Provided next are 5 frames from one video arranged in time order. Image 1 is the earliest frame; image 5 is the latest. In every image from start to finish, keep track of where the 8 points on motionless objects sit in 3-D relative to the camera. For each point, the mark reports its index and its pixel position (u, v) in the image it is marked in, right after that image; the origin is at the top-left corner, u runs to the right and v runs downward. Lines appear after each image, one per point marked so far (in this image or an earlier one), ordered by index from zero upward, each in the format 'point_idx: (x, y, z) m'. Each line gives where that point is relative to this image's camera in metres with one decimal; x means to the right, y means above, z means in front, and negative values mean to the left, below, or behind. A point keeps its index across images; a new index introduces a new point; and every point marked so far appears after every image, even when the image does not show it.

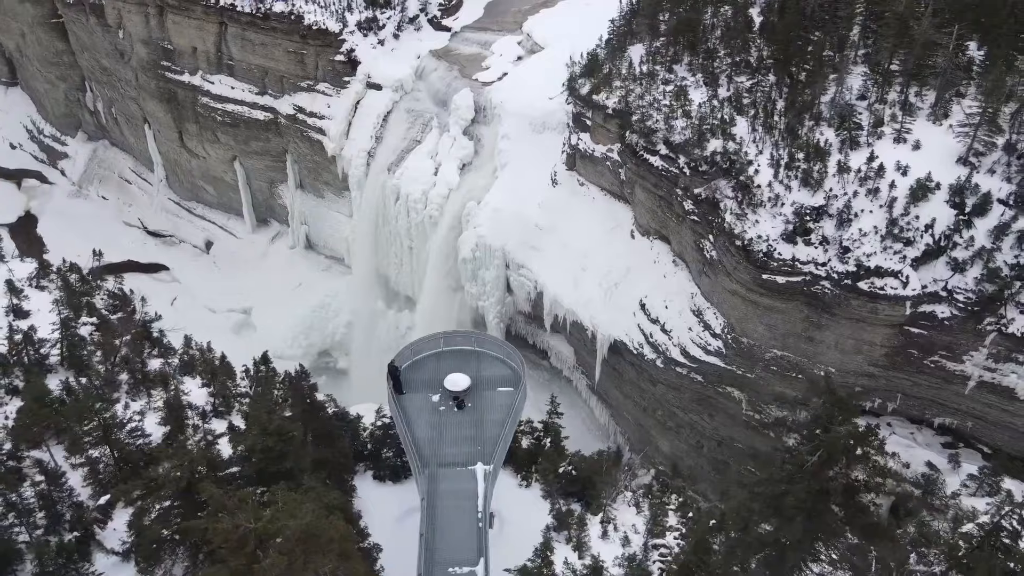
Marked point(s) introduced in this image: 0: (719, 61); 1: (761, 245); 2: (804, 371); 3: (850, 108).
0: (+5.4, +5.9, +18.9) m
1: (+5.1, +0.9, +14.6) m
2: (+6.0, -1.7, +15.0) m
3: (+7.5, +3.9, +16.0) m
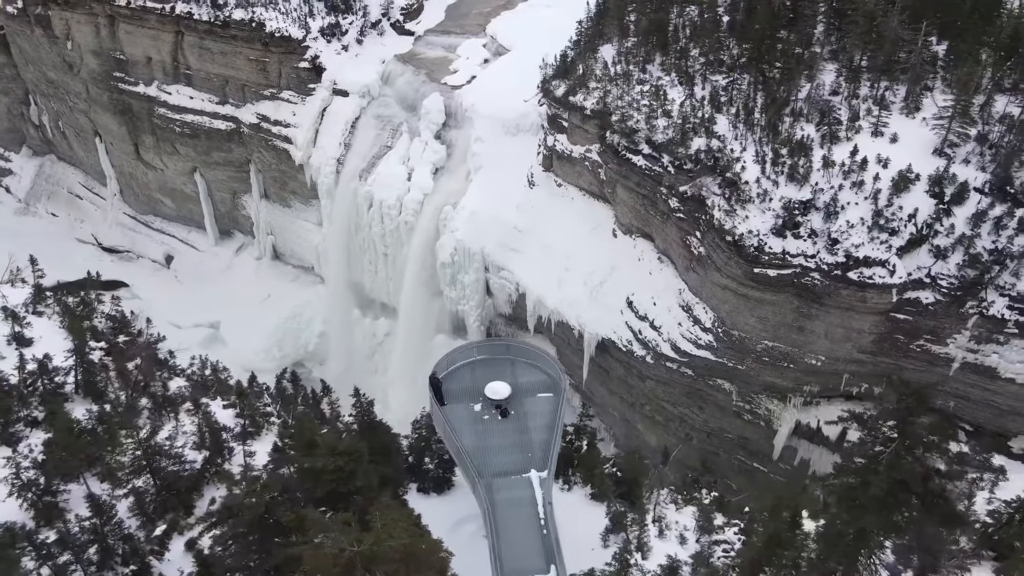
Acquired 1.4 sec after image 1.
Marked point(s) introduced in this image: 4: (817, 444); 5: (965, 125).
0: (+4.8, +6.0, +19.3) m
1: (+5.0, +1.0, +15.0) m
2: (+6.0, -1.5, +15.4) m
3: (+7.2, +4.2, +16.5) m
4: (+6.6, -3.4, +15.8) m
5: (+9.4, +3.3, +15.1) m
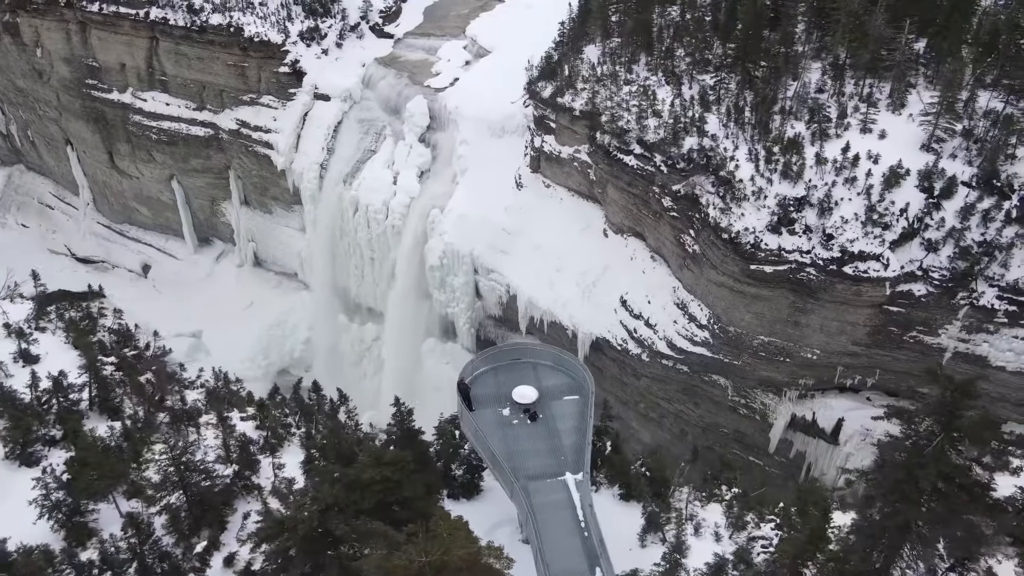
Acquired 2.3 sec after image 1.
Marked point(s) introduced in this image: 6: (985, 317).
0: (+4.5, +6.1, +19.5) m
1: (+4.9, +1.1, +15.2) m
2: (+6.0, -1.4, +15.7) m
3: (+7.0, +4.3, +16.8) m
4: (+6.6, -3.3, +16.1) m
5: (+9.3, +3.5, +15.4) m
6: (+9.1, -0.5, +14.1) m
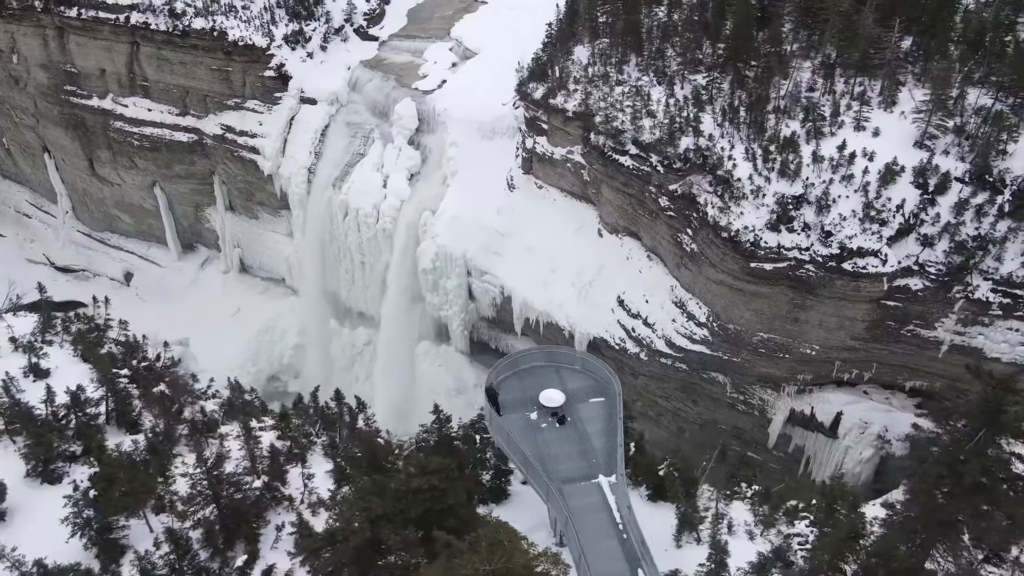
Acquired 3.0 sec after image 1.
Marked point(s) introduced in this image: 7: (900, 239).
0: (+4.3, +6.1, +19.6) m
1: (+5.0, +1.1, +15.4) m
2: (+6.1, -1.4, +15.9) m
3: (+6.9, +4.4, +17.0) m
4: (+6.7, -3.2, +16.3) m
5: (+9.2, +3.7, +15.7) m
6: (+9.2, -0.4, +14.3) m
7: (+7.8, +1.0, +14.7) m
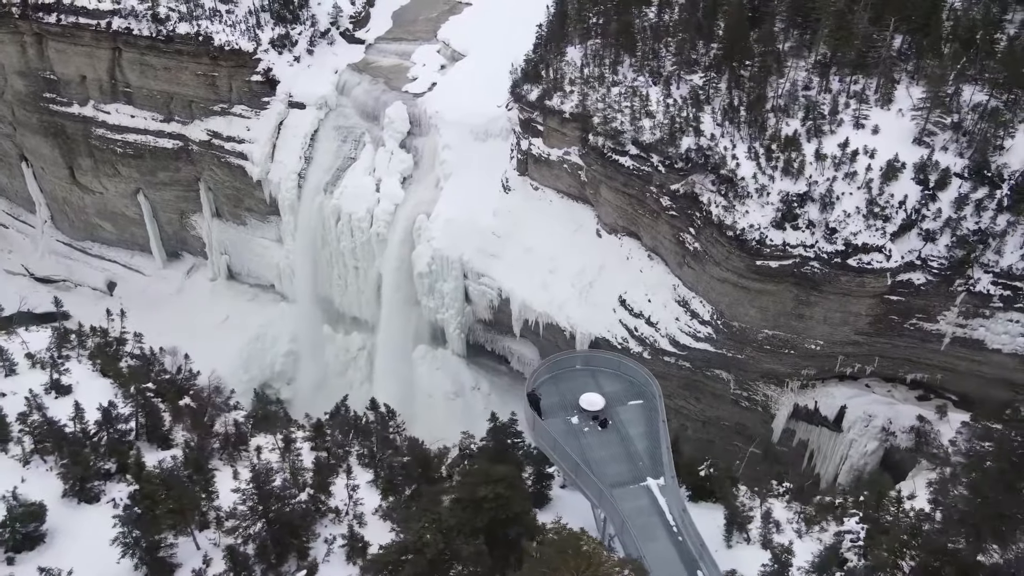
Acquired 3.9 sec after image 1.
0: (+4.2, +6.1, +19.8) m
1: (+5.1, +1.2, +15.5) m
2: (+6.3, -1.3, +16.1) m
3: (+6.9, +4.5, +17.3) m
4: (+6.9, -3.1, +16.5) m
5: (+9.3, +3.8, +16.0) m
6: (+9.4, -0.3, +14.6) m
7: (+8.0, +1.1, +15.0) m
